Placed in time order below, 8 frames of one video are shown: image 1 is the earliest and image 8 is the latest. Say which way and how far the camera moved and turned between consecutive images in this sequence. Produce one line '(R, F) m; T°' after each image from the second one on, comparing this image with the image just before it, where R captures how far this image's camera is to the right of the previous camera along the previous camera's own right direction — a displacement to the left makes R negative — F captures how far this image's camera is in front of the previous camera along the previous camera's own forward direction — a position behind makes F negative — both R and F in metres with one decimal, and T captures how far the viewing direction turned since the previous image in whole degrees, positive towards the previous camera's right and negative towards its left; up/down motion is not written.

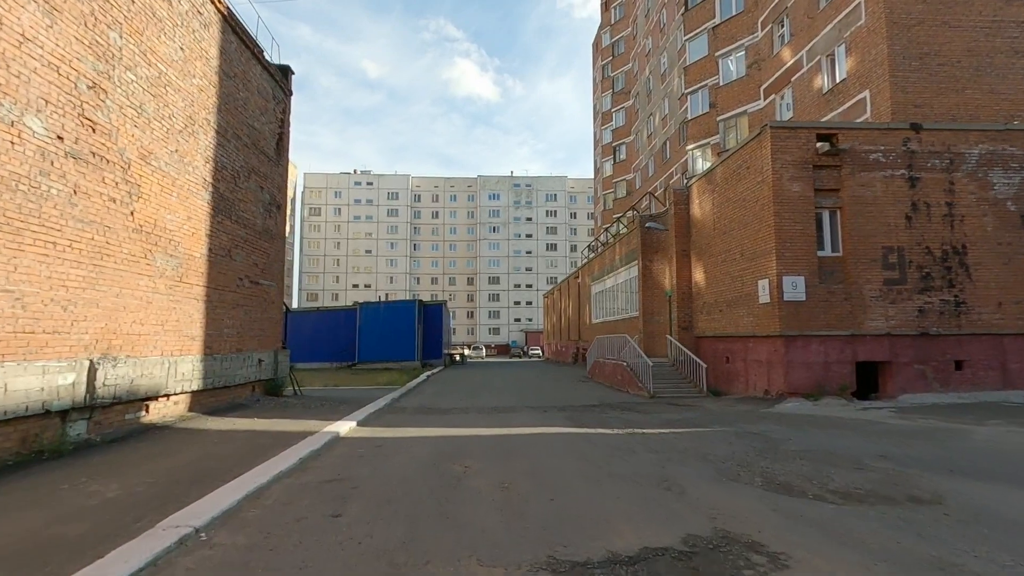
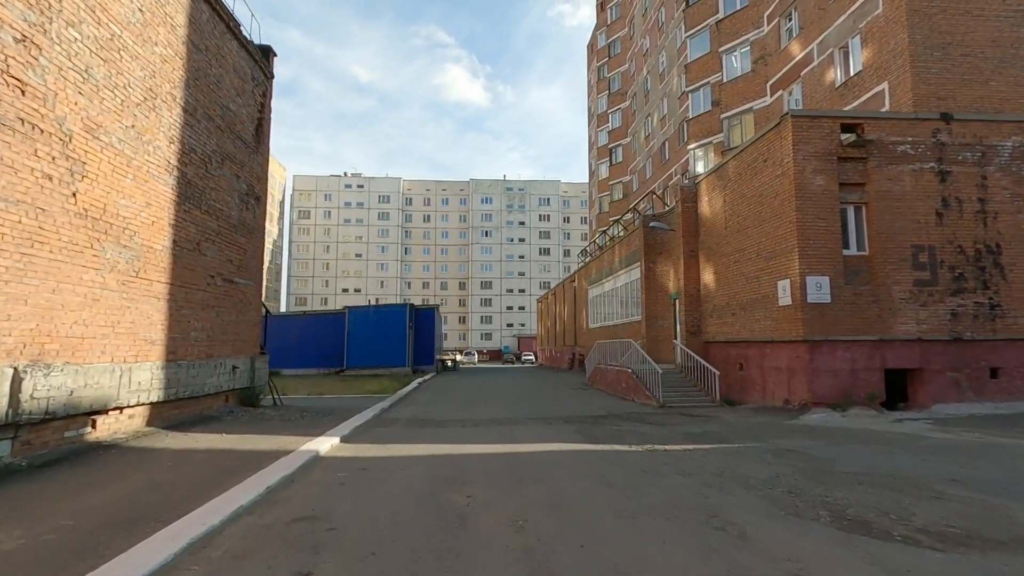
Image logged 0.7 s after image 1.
(-0.2, +1.2) m; +1°
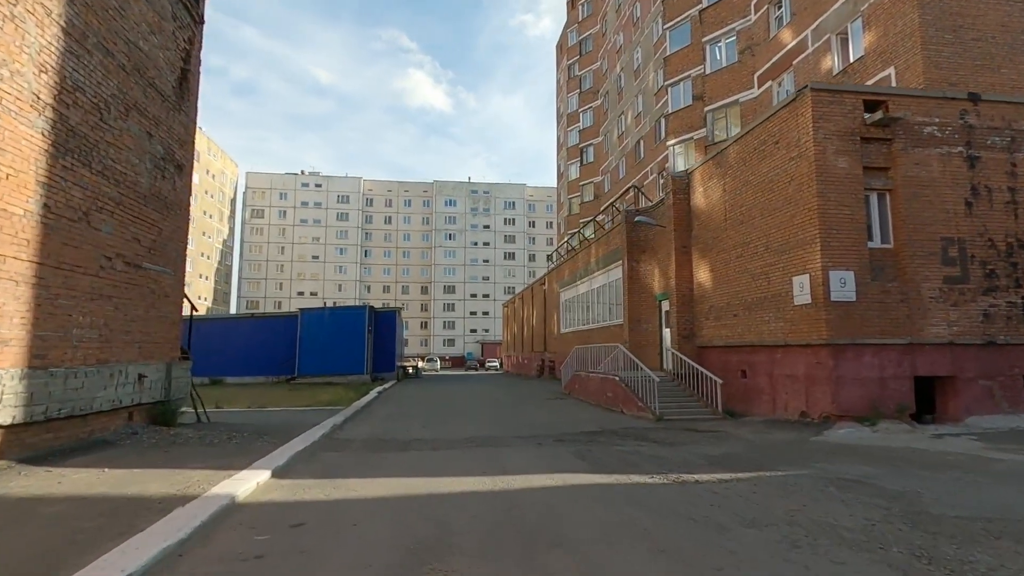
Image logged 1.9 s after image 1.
(-0.4, +2.1) m; +4°
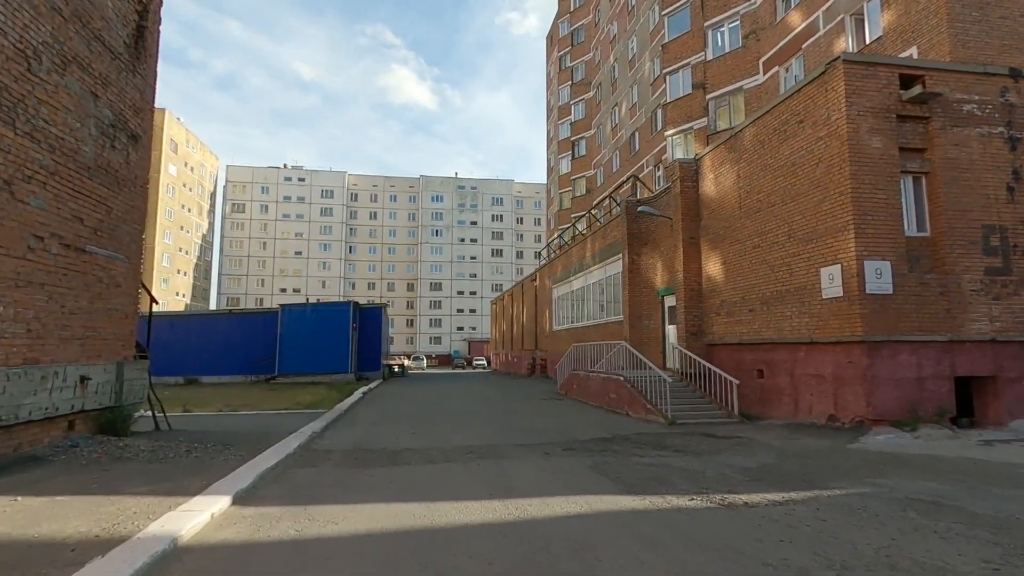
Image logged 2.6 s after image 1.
(-0.3, +1.2) m; +1°
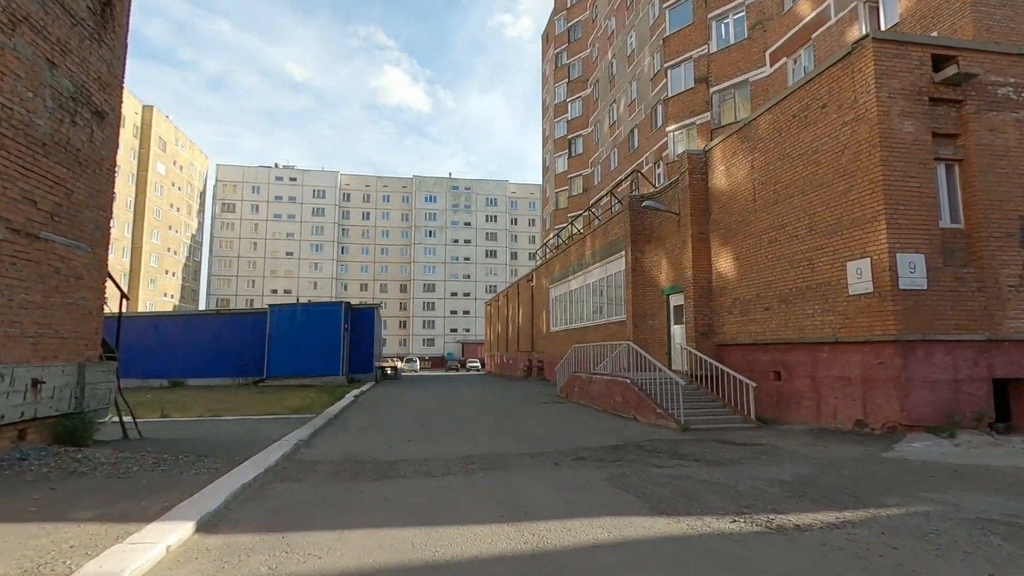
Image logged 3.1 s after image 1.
(-0.2, +0.8) m; +1°
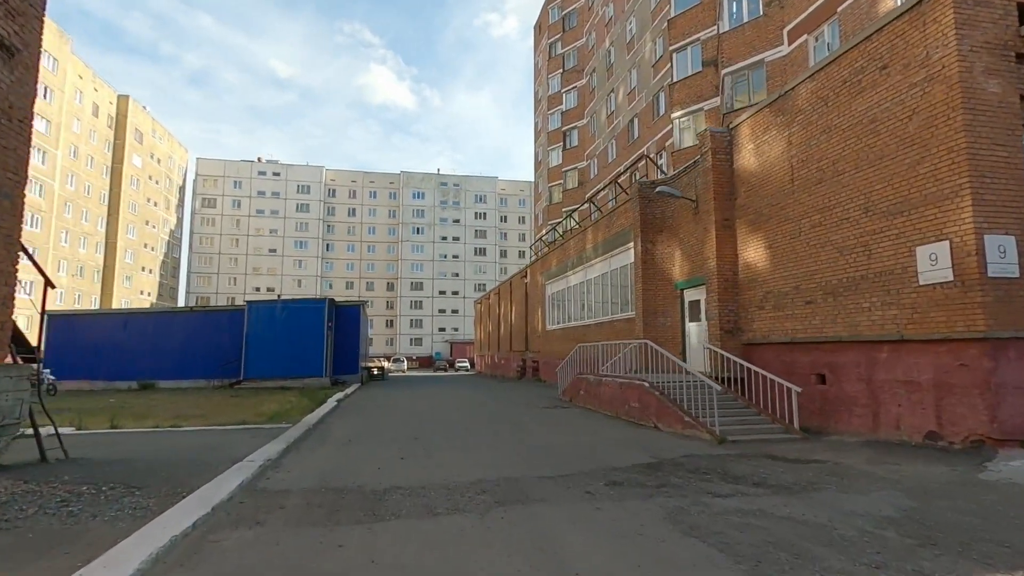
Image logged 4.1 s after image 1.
(-0.4, +1.7) m; +1°
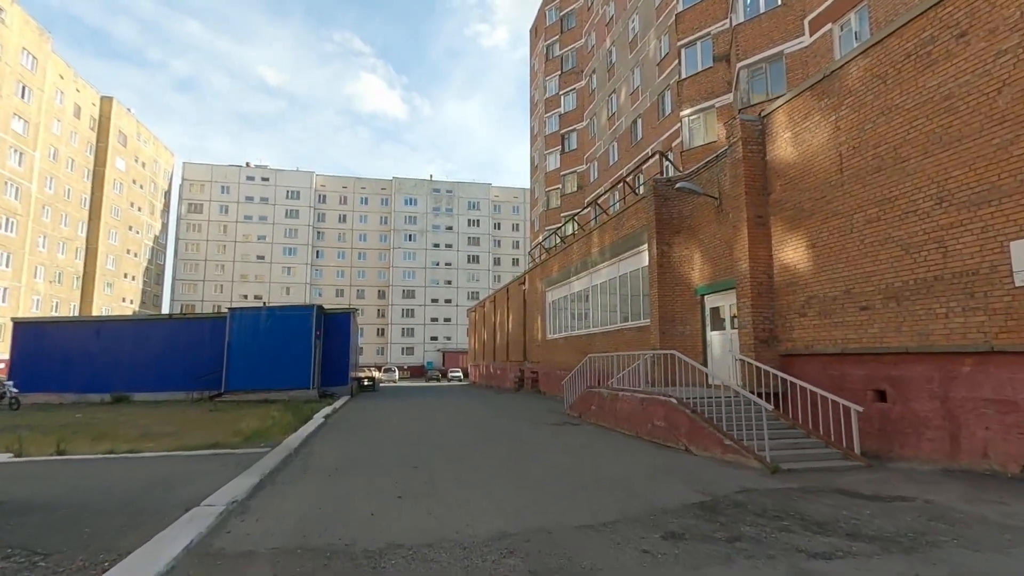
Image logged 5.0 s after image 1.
(-0.4, +1.5) m; +1°
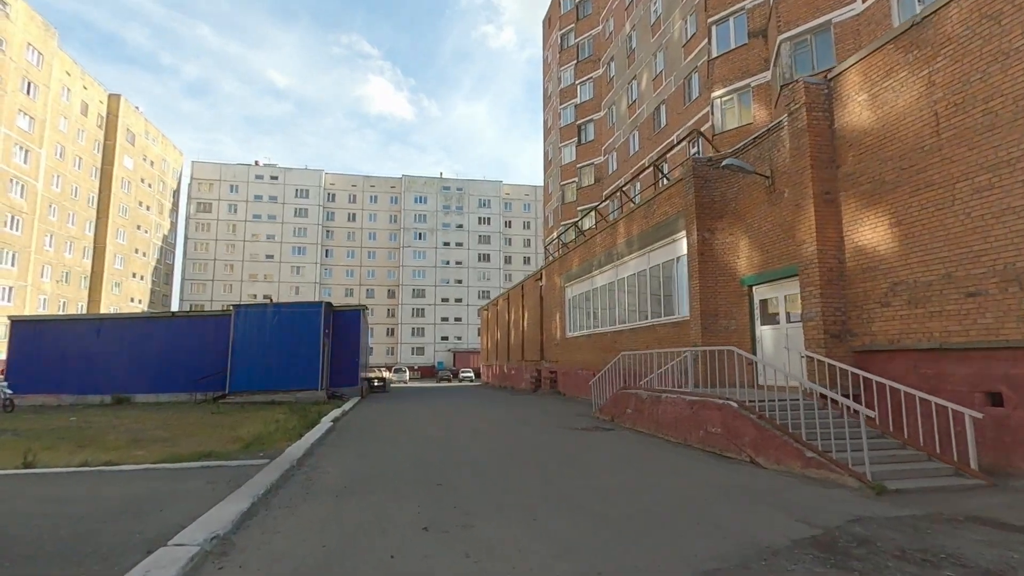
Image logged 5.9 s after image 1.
(-0.5, +1.5) m; -1°
